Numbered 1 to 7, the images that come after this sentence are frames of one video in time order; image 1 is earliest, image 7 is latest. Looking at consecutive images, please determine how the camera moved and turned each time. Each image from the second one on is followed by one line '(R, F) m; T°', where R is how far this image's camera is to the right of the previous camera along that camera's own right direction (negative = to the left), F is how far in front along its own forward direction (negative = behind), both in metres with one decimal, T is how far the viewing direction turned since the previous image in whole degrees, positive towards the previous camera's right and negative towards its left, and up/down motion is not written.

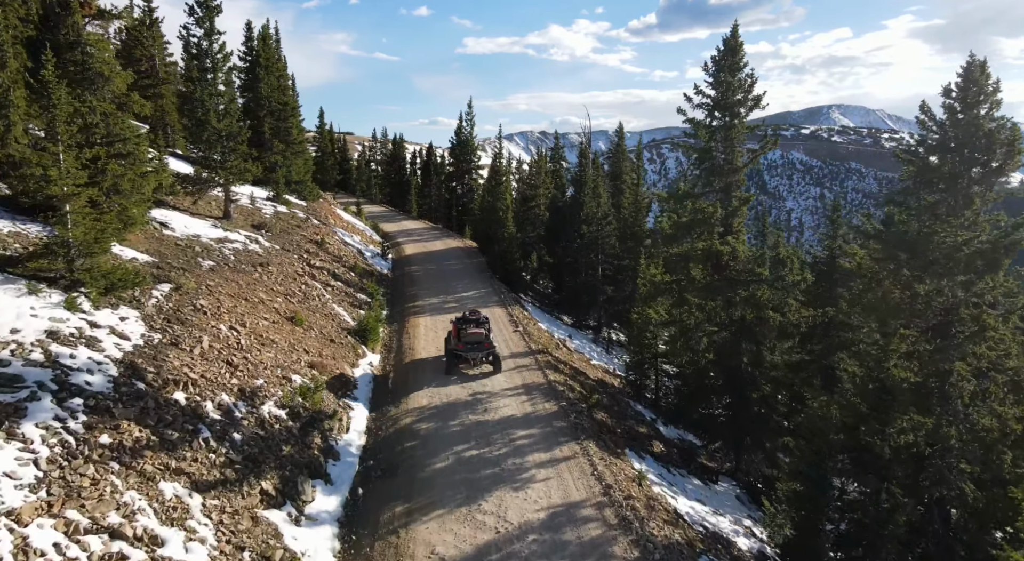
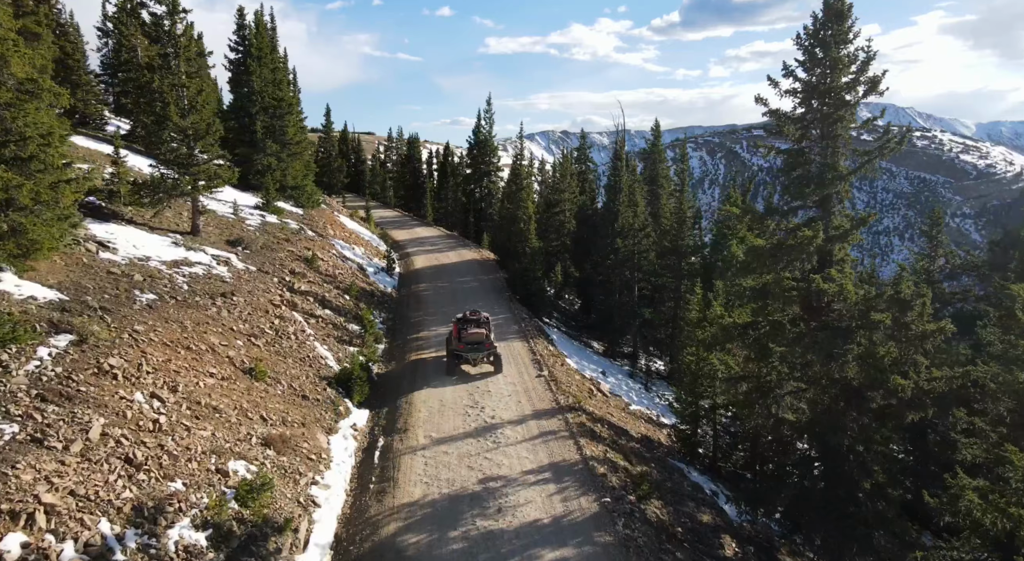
(-0.1, +5.2) m; -2°
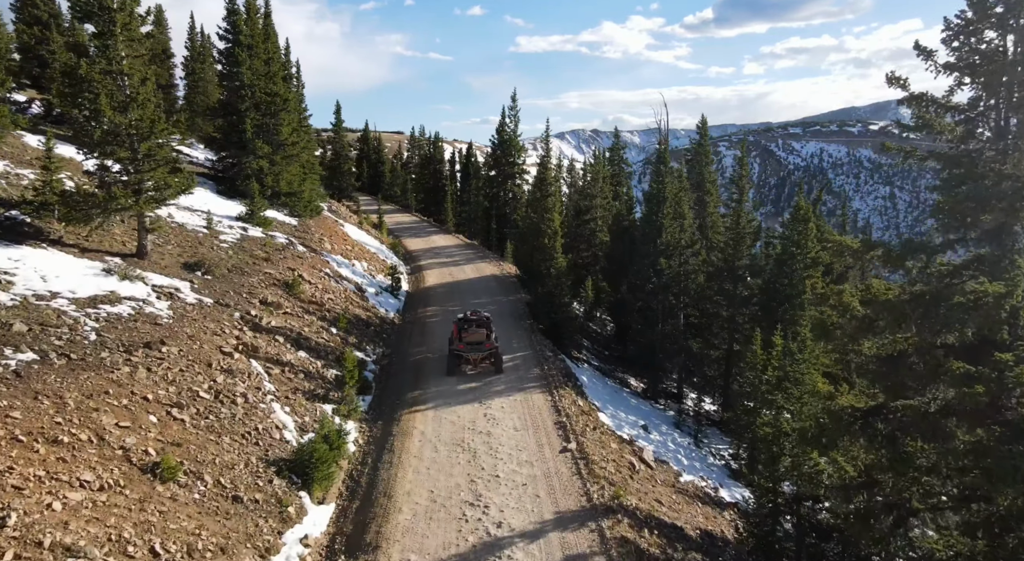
(+0.3, +5.3) m; -2°
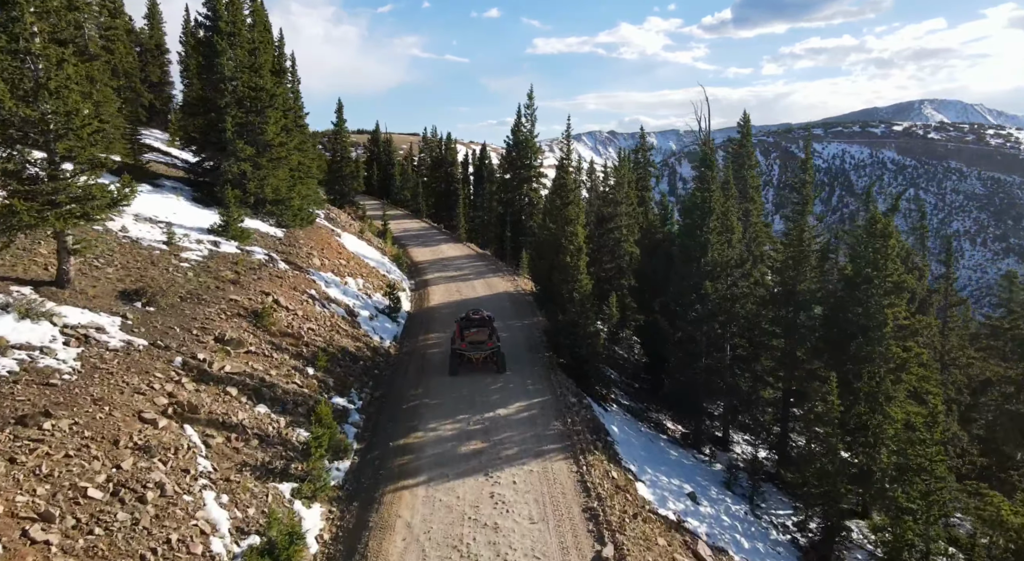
(0.0, +4.5) m; -1°
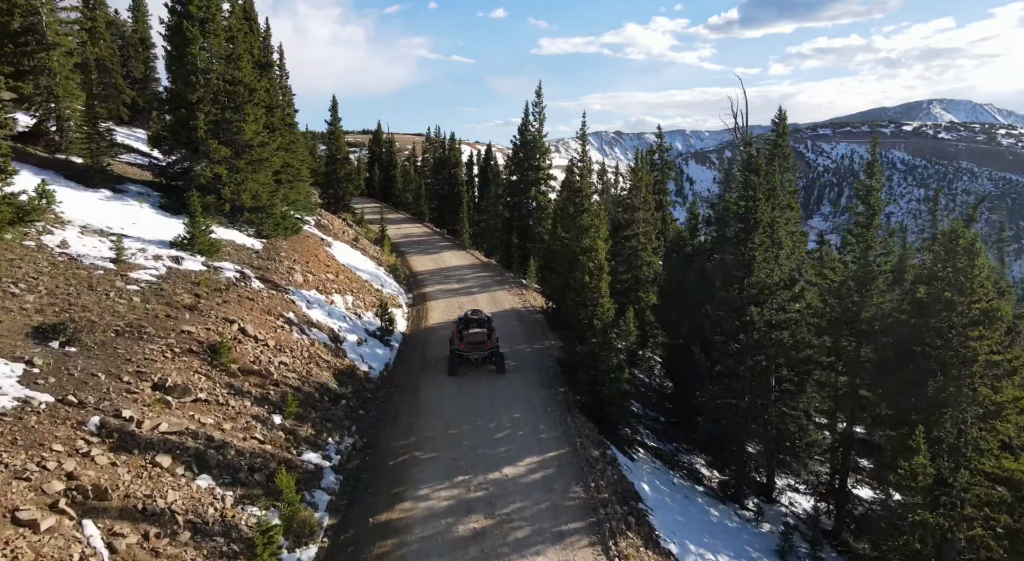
(-0.1, +3.6) m; 0°
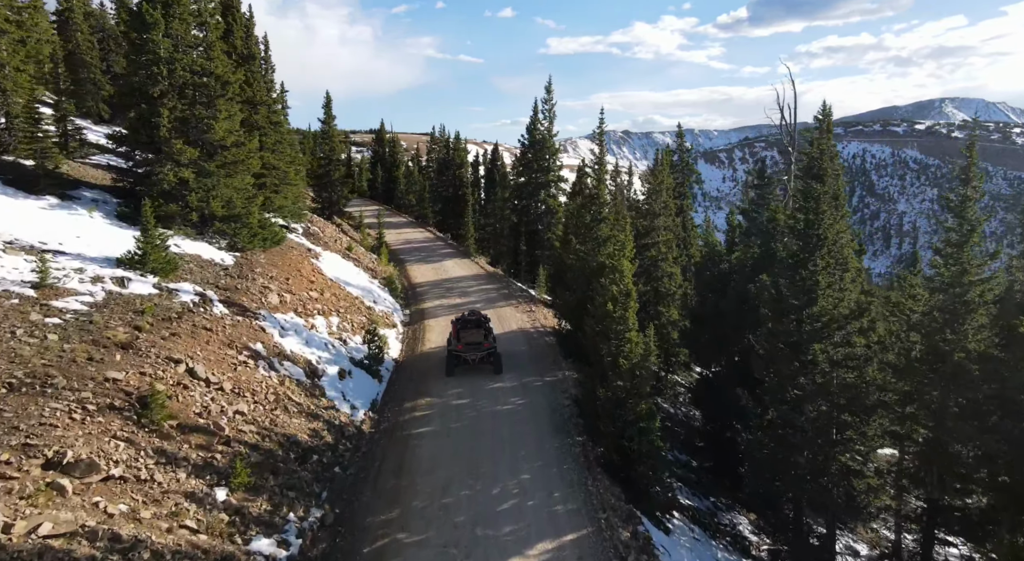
(0.0, +3.6) m; -1°
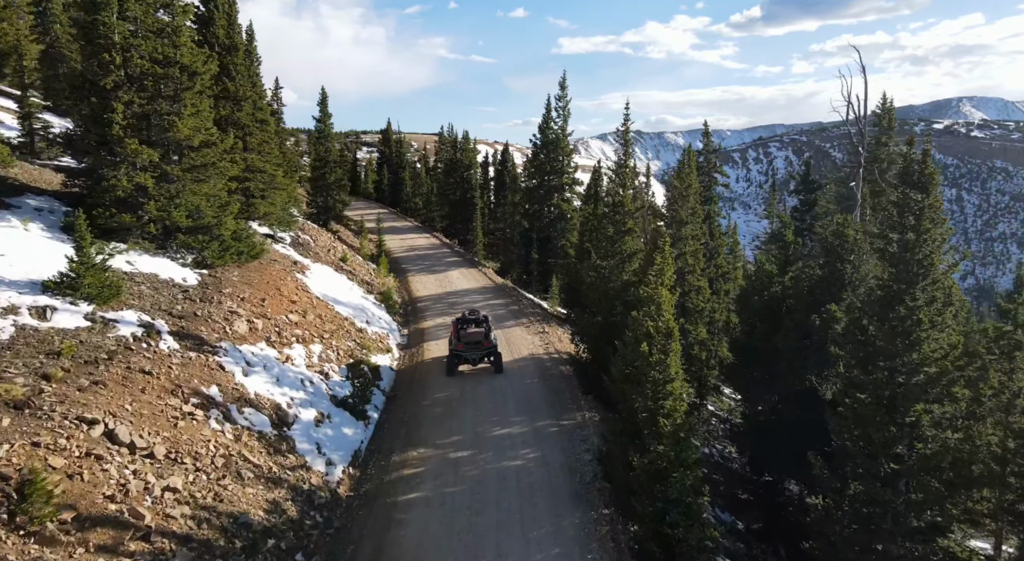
(0.0, +3.6) m; -1°
